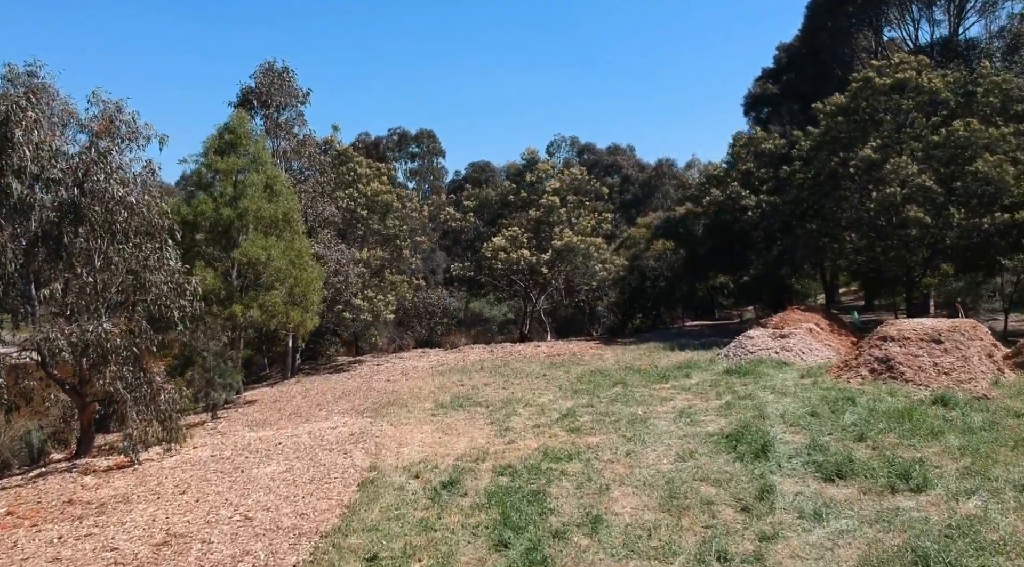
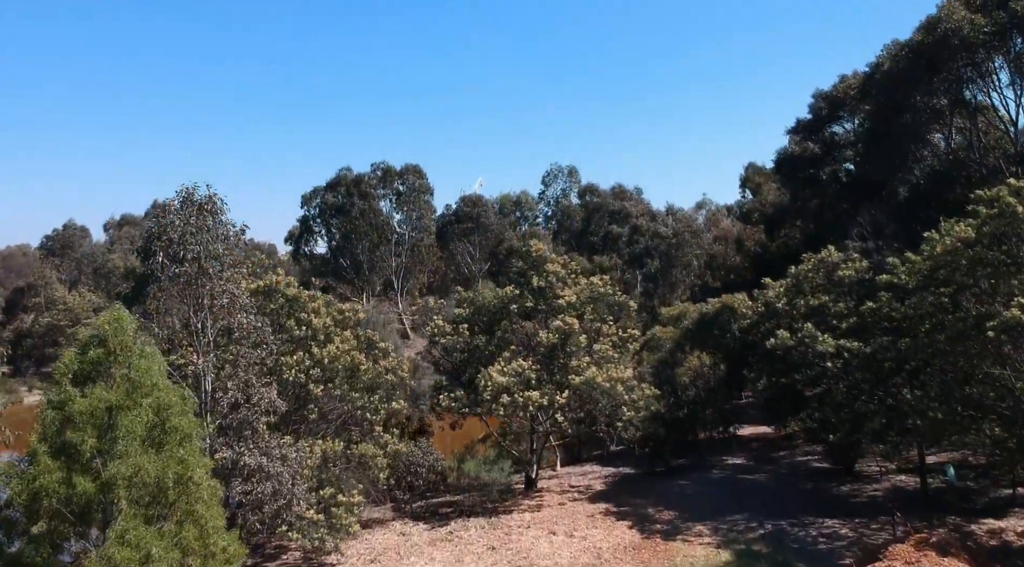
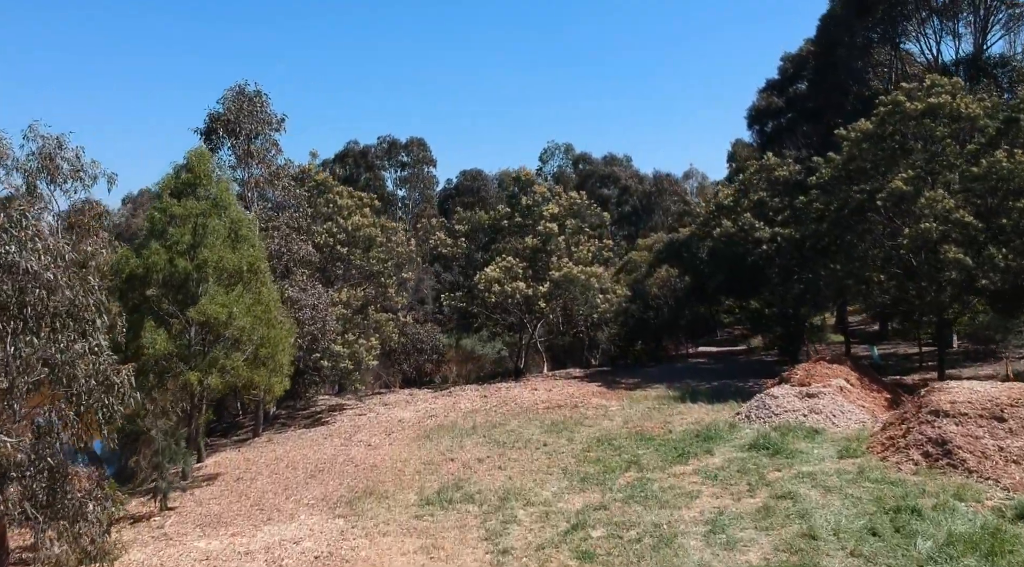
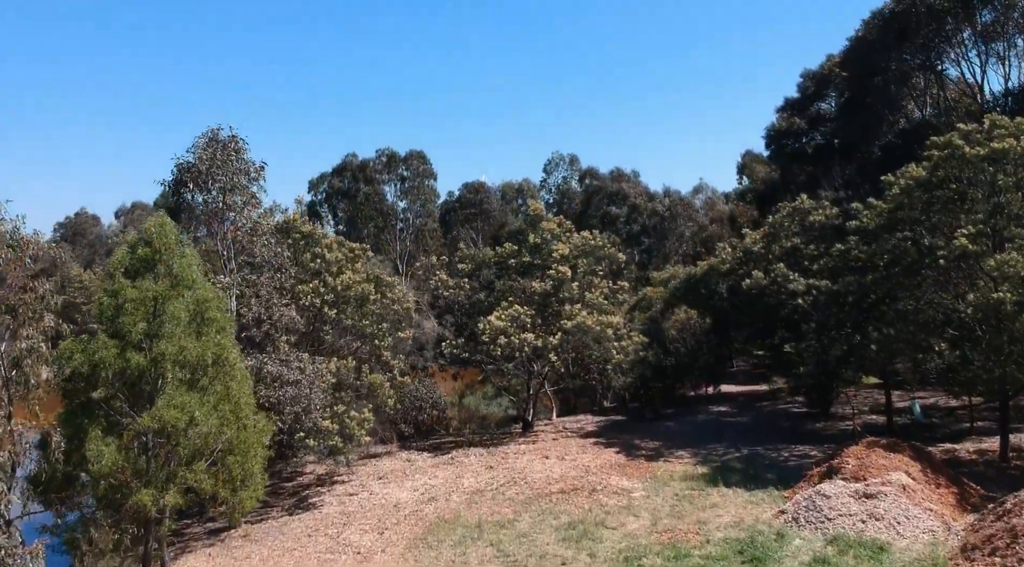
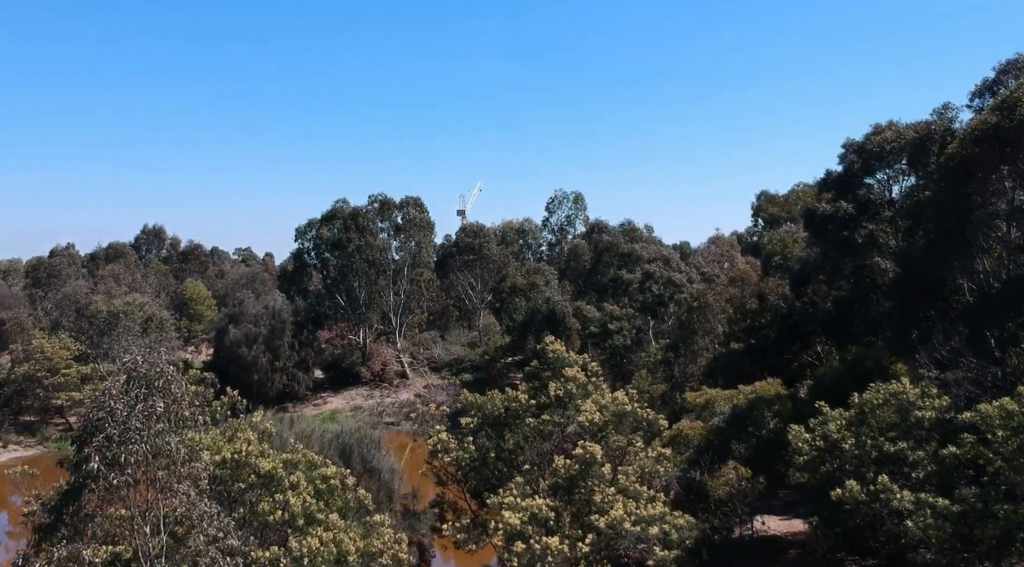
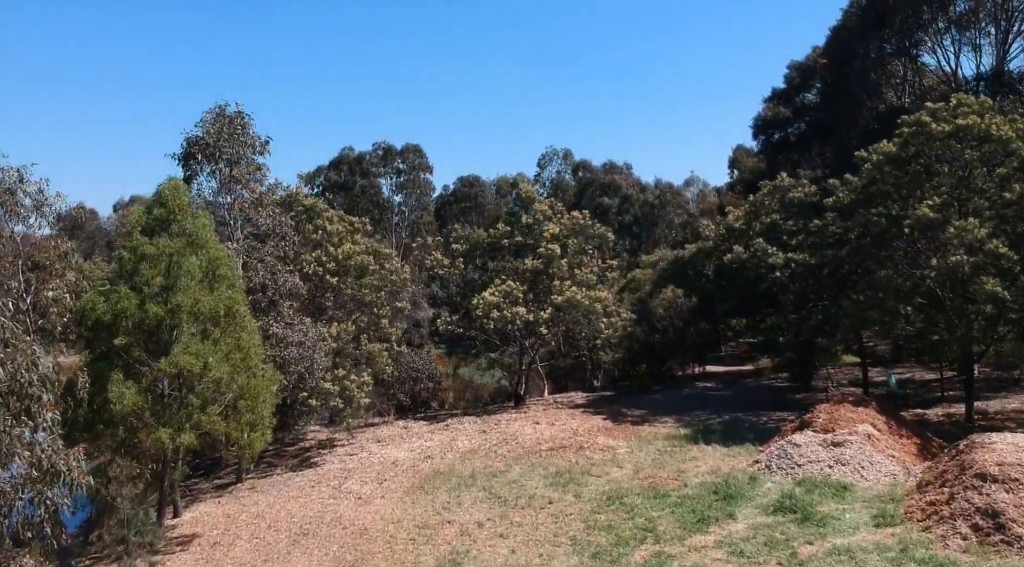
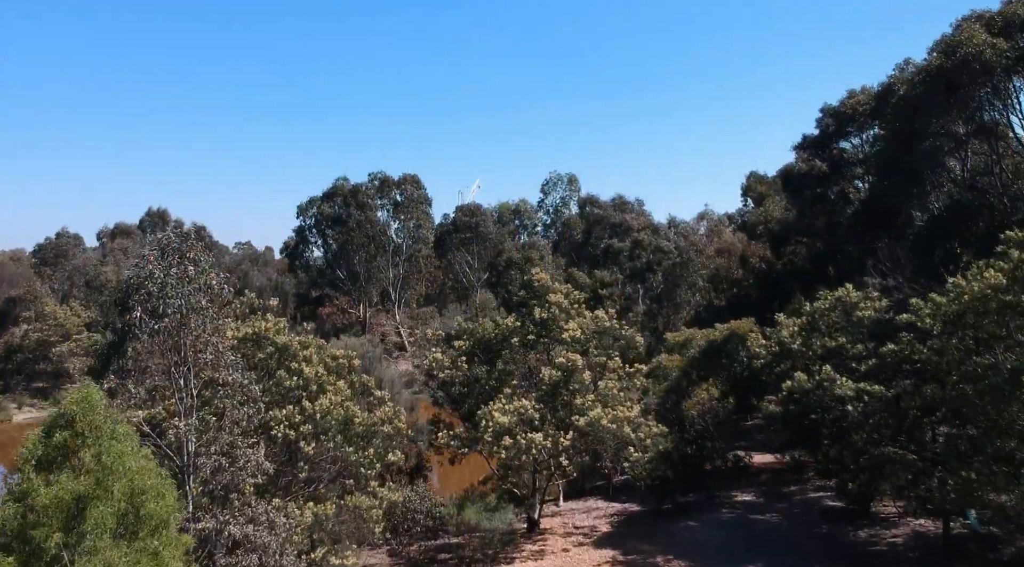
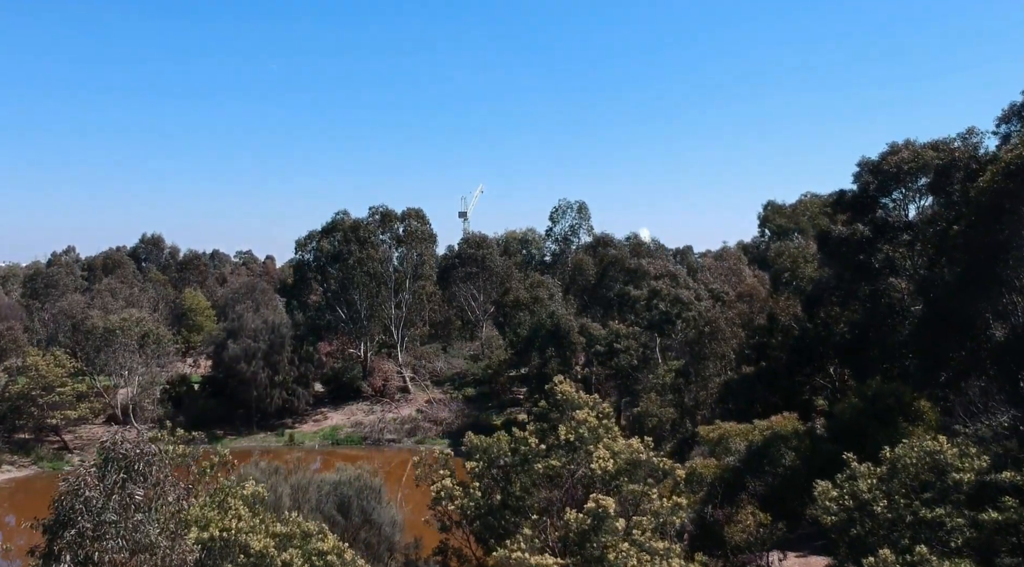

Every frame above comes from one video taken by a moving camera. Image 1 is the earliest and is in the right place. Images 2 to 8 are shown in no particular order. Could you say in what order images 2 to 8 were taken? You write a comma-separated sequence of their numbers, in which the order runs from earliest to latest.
3, 6, 4, 2, 7, 5, 8
